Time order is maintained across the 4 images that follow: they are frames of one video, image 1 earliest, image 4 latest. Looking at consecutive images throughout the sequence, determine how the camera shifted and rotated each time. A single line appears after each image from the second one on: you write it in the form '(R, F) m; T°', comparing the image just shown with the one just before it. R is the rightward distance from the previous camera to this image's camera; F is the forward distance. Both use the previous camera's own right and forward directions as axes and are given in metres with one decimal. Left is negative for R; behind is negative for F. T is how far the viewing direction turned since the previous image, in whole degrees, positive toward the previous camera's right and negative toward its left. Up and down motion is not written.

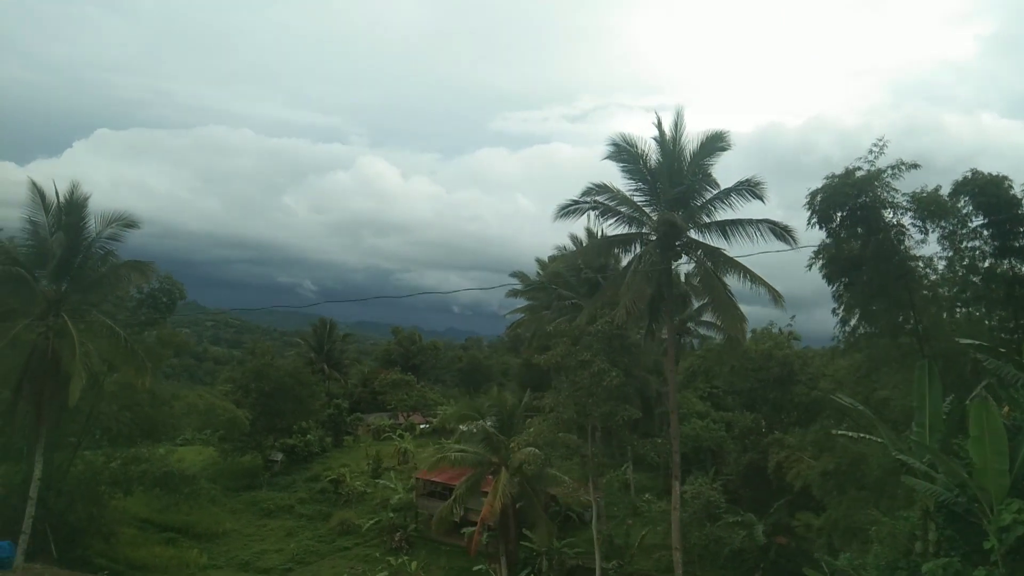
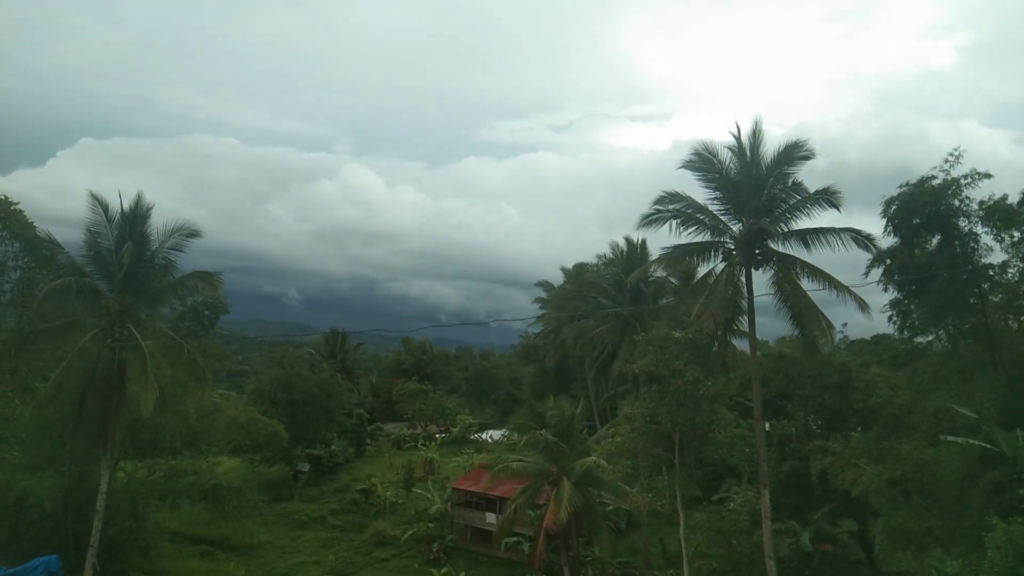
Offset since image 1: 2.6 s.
(-1.6, 0.0) m; 0°
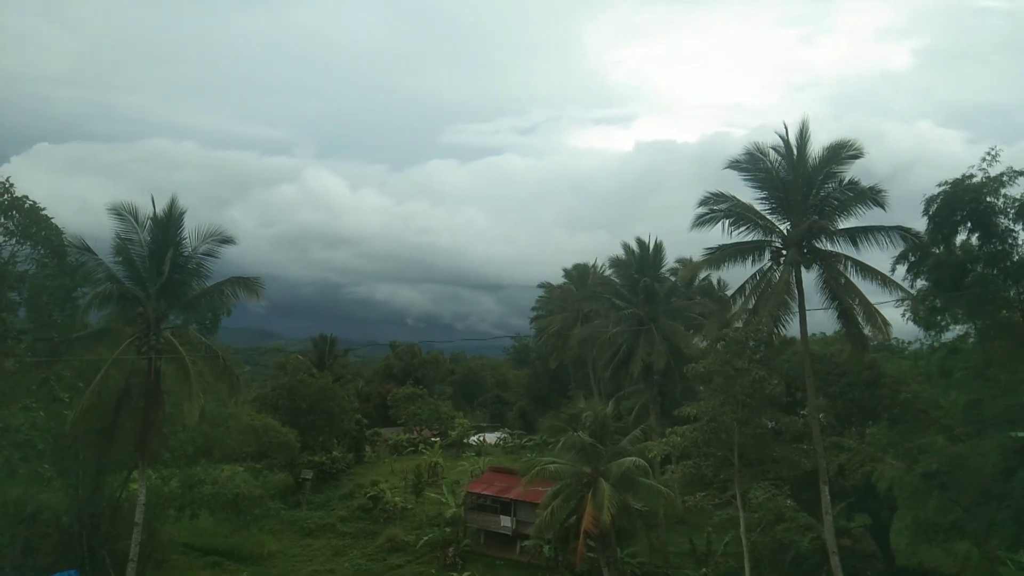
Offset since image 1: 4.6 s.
(-1.5, +0.1) m; +2°
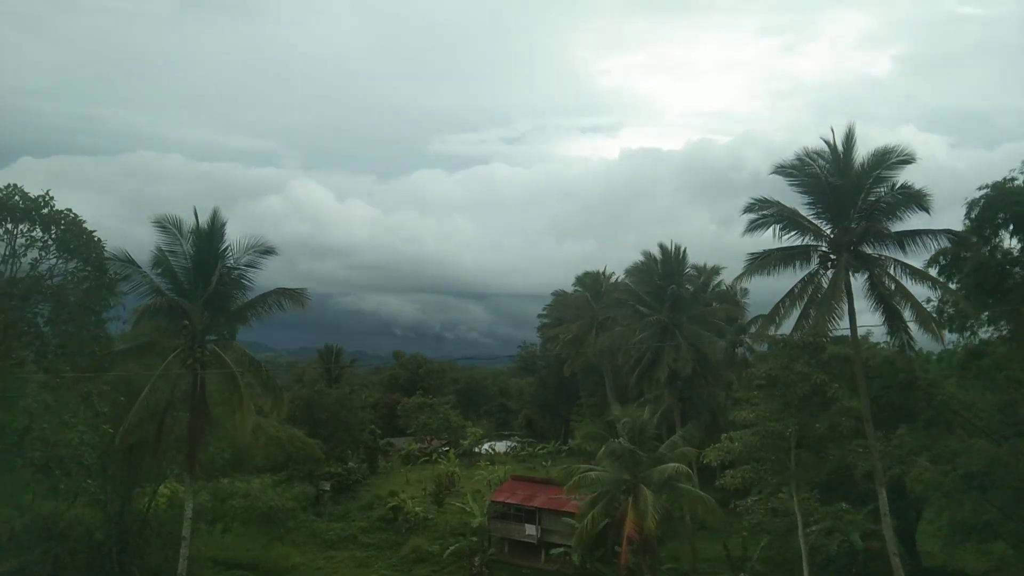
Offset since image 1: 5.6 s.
(-1.1, 0.0) m; 0°
